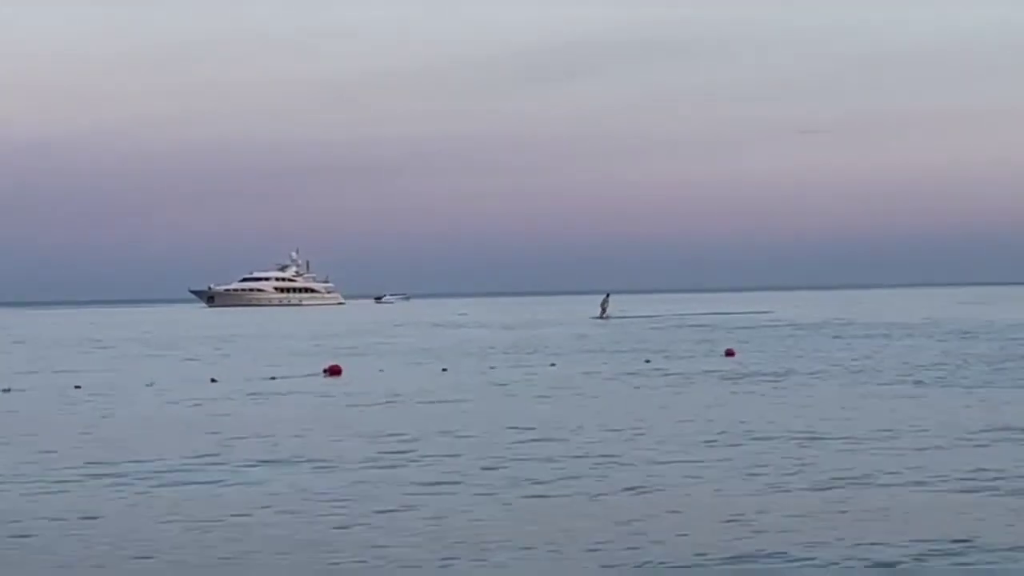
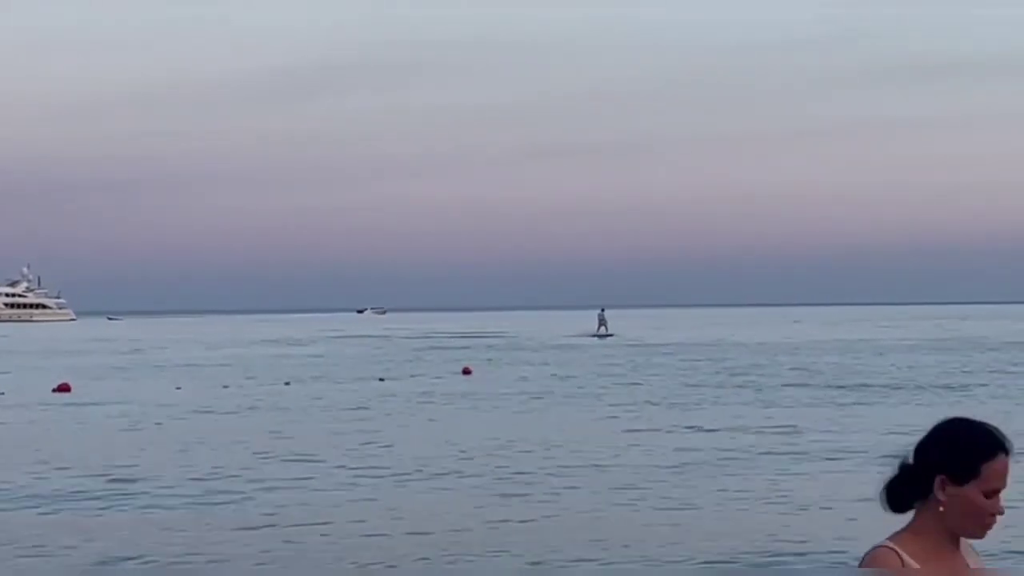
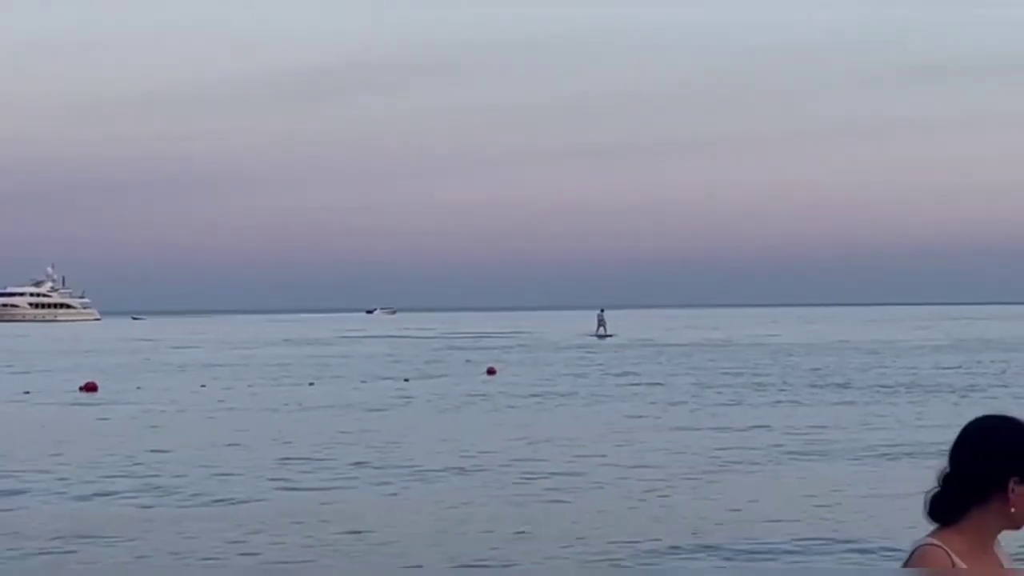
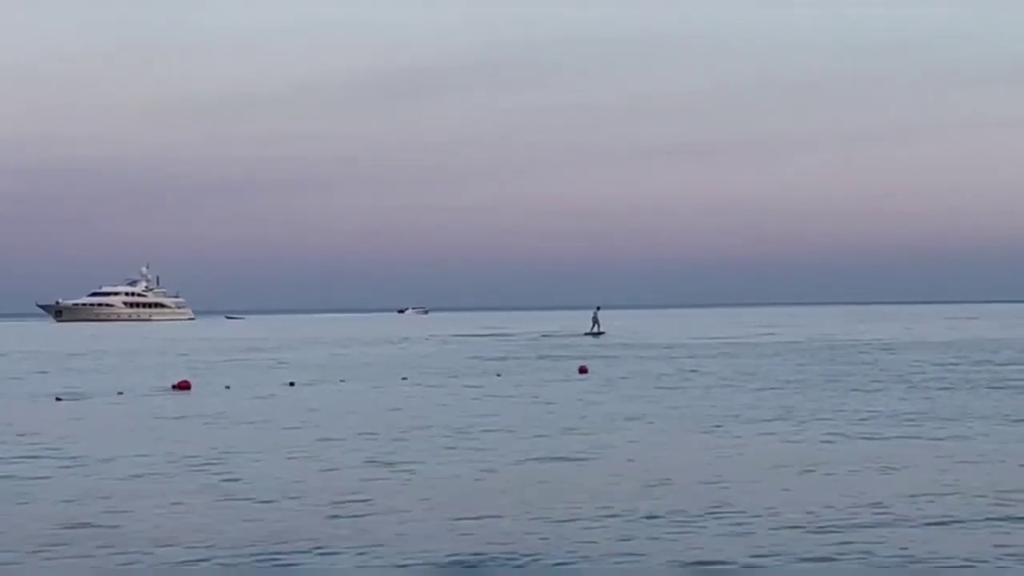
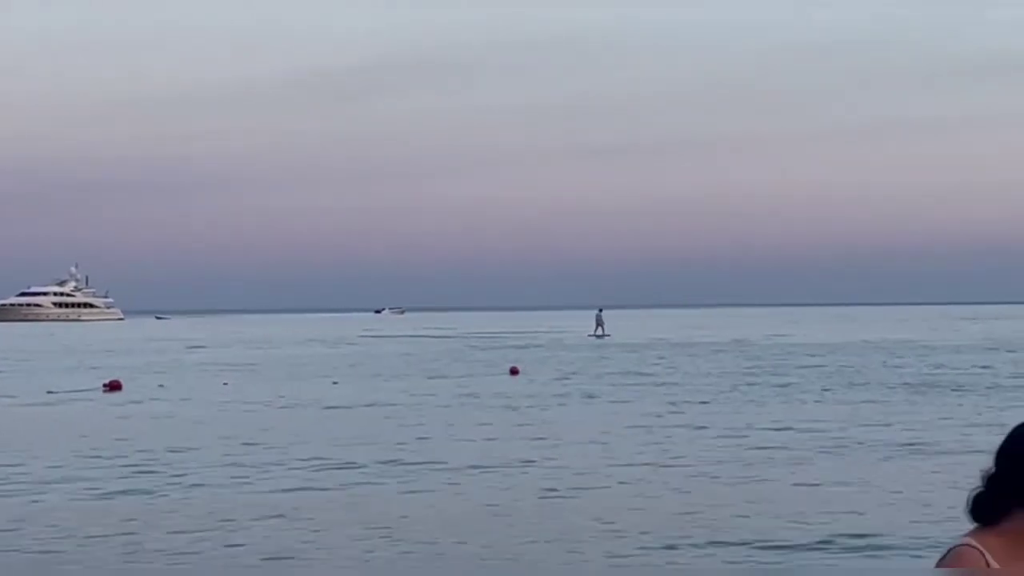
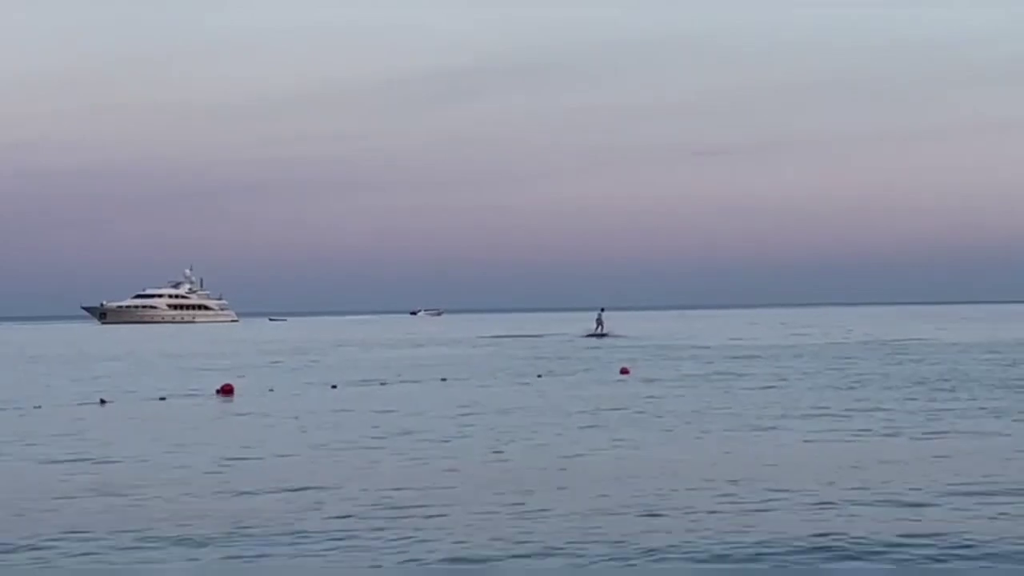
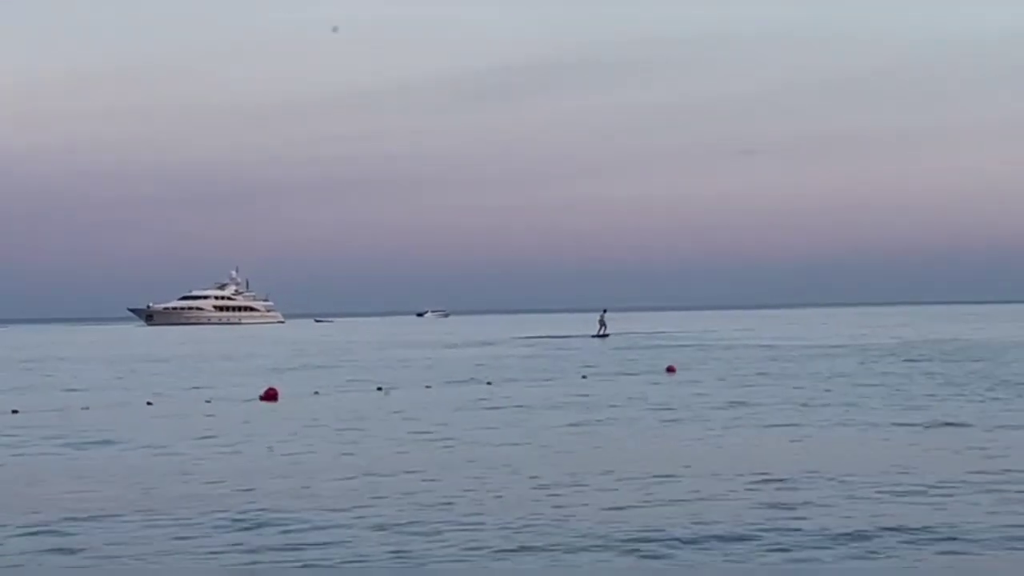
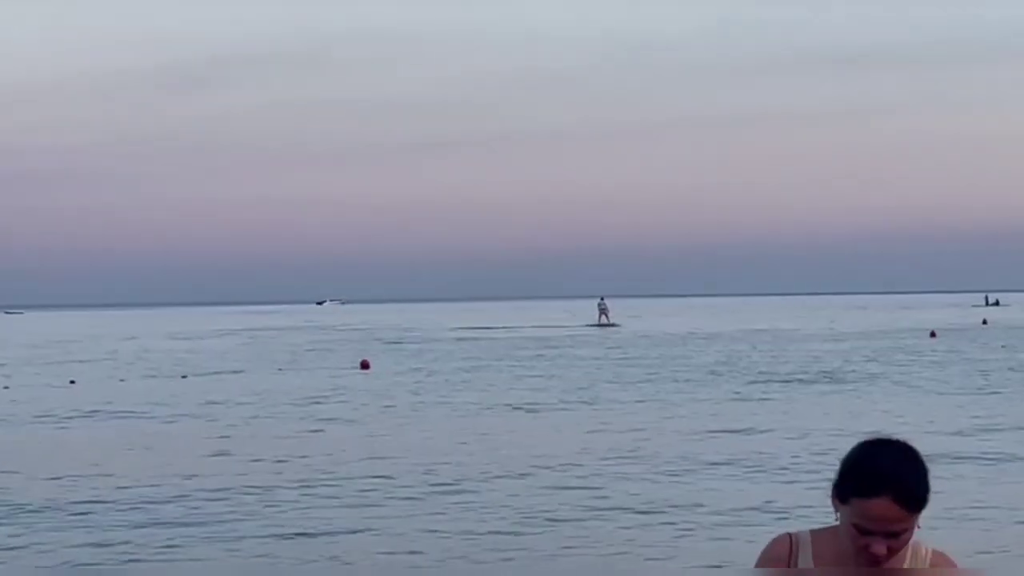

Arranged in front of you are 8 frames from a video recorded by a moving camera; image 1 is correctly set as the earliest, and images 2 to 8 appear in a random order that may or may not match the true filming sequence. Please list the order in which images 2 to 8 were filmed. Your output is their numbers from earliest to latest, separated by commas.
7, 6, 4, 5, 3, 2, 8
